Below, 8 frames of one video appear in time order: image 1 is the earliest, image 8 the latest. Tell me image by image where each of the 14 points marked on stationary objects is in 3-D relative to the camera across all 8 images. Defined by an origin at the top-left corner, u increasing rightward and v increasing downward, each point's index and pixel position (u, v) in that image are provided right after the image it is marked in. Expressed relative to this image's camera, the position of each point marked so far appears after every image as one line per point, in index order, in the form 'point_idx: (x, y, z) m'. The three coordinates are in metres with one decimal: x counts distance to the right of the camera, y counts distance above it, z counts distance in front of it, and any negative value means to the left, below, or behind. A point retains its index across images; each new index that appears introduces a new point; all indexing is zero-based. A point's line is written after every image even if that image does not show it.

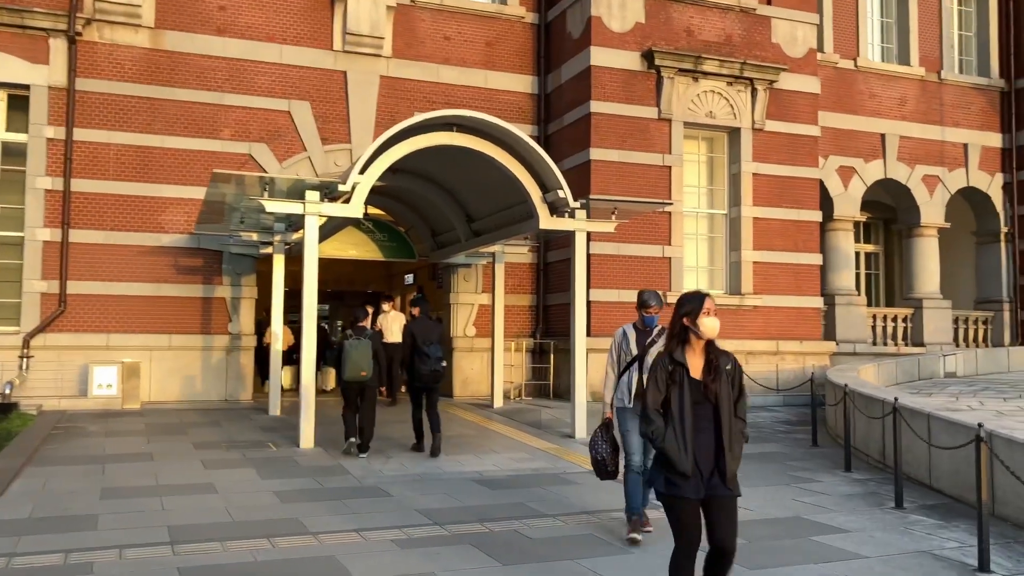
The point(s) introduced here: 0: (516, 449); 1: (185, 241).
0: (0.0, -1.9, +10.2) m
1: (-5.5, +0.8, +14.9) m
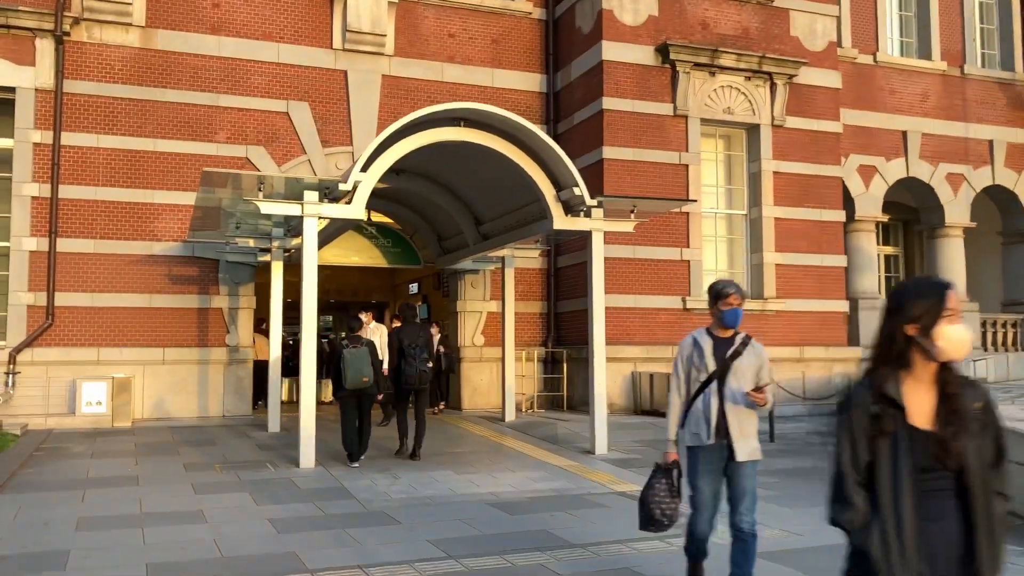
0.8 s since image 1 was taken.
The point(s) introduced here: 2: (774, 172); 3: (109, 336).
0: (+0.2, -1.9, +9.5) m
1: (-5.3, +0.6, +14.2) m
2: (+4.6, +2.0, +15.8) m
3: (-6.2, -0.7, +13.8) m
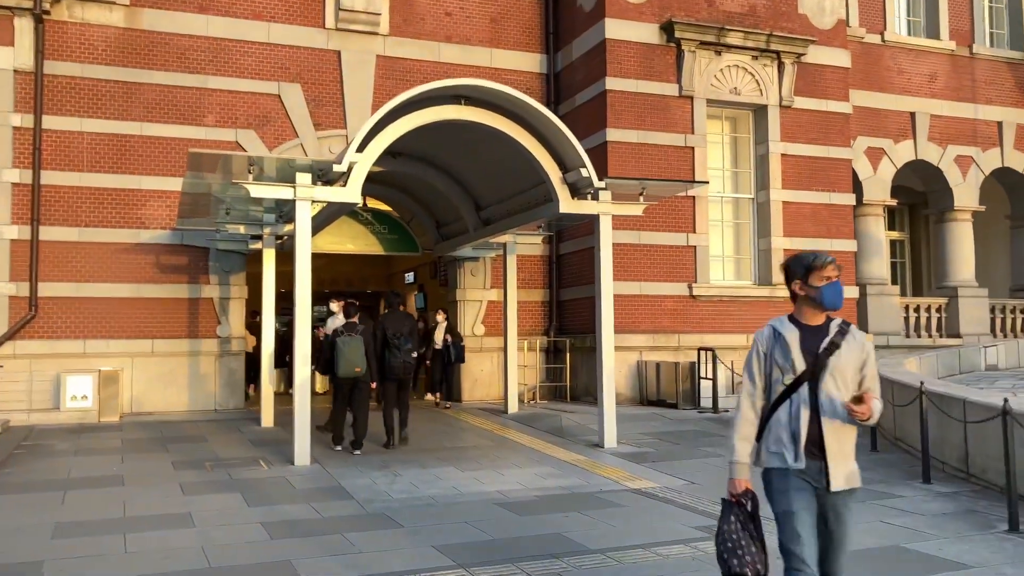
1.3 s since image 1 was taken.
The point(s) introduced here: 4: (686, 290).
0: (+0.3, -1.8, +9.0) m
1: (-5.3, +0.8, +13.7) m
2: (+4.6, +2.3, +15.3) m
3: (-6.2, -0.6, +13.3) m
4: (+2.8, 0.0, +14.4) m
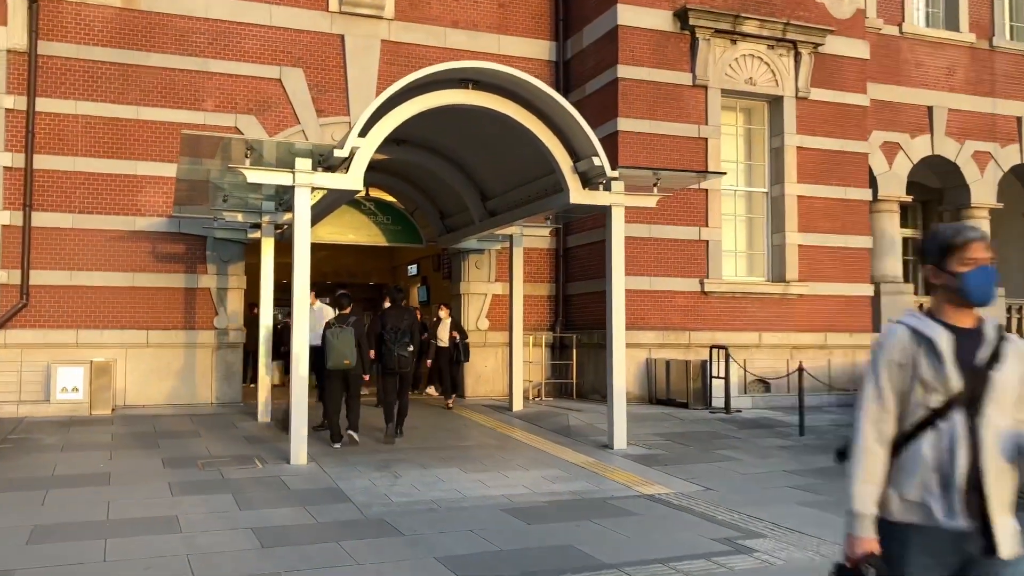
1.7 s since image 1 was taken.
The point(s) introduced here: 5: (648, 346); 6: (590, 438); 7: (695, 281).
0: (+0.3, -1.7, +8.6) m
1: (-5.2, +0.9, +13.3) m
2: (+4.8, +2.3, +14.9) m
3: (-6.1, -0.4, +12.9) m
4: (+2.9, 0.0, +14.0) m
5: (+2.1, -0.9, +13.6) m
6: (+0.9, -1.7, +10.2) m
7: (+2.9, +0.1, +14.0) m
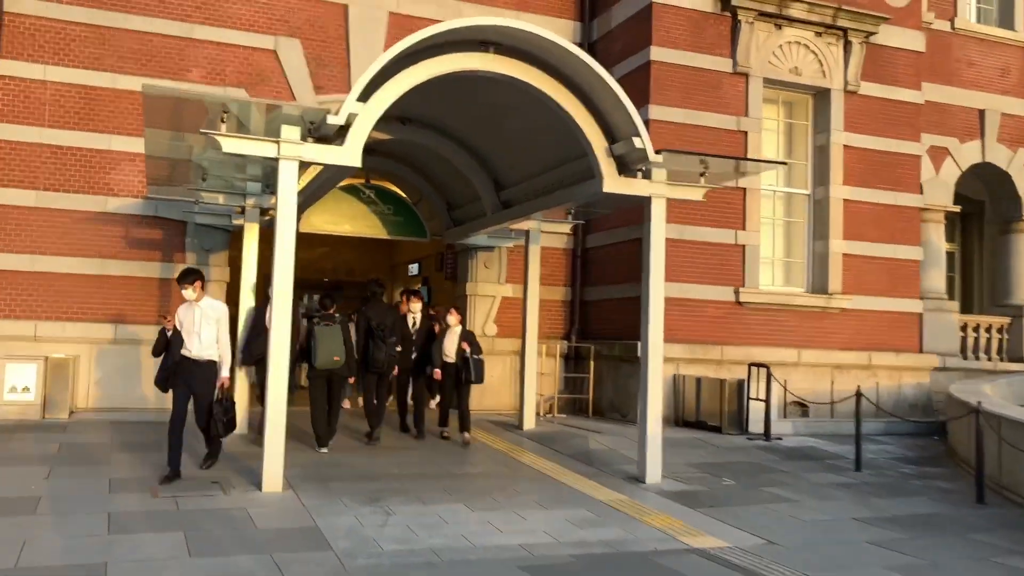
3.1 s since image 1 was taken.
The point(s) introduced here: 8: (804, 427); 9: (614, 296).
0: (+0.5, -1.7, +7.2) m
1: (-5.0, +1.1, +11.9) m
2: (+5.0, +2.1, +13.5) m
3: (-5.9, -0.3, +11.4) m
4: (+3.1, -0.1, +12.6) m
5: (+2.2, -1.0, +12.1) m
6: (+1.0, -1.8, +8.8) m
7: (+3.1, 0.0, +12.6) m
8: (+3.8, -1.8, +11.6) m
9: (+1.5, -0.1, +12.9) m
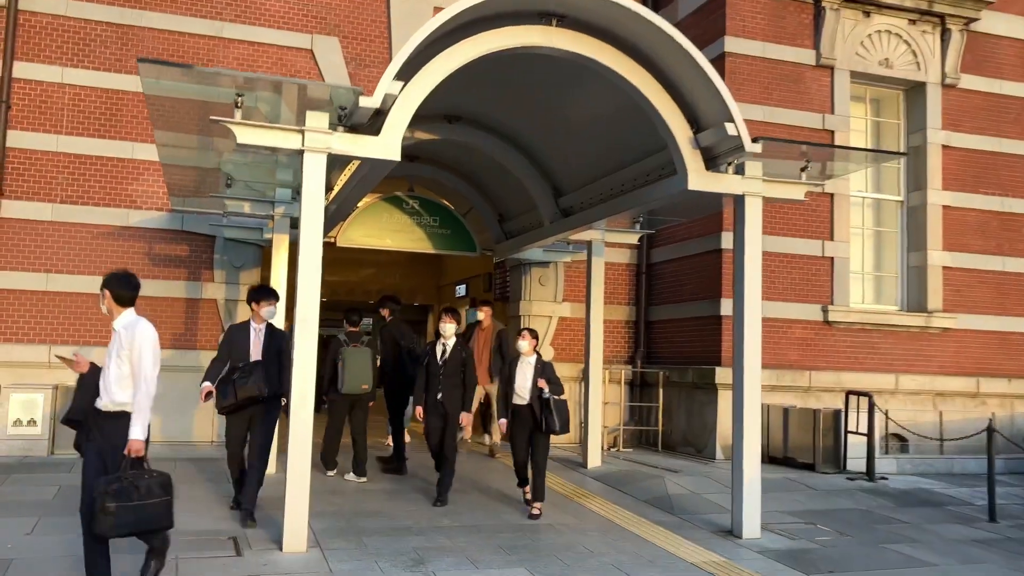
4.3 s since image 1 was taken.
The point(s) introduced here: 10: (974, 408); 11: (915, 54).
0: (+0.9, -1.8, +5.8) m
1: (-4.2, +0.8, +10.9) m
2: (+5.8, +1.9, +12.0) m
3: (-5.2, -0.5, +10.5) m
4: (+3.8, -0.3, +11.1) m
5: (+3.0, -1.2, +10.7) m
6: (+1.6, -1.9, +7.4) m
7: (+3.8, -0.2, +11.1) m
8: (+4.5, -2.0, +10.0) m
9: (+2.2, -0.4, +11.5) m
10: (+6.1, -1.6, +11.8) m
11: (+5.4, +3.1, +11.9) m
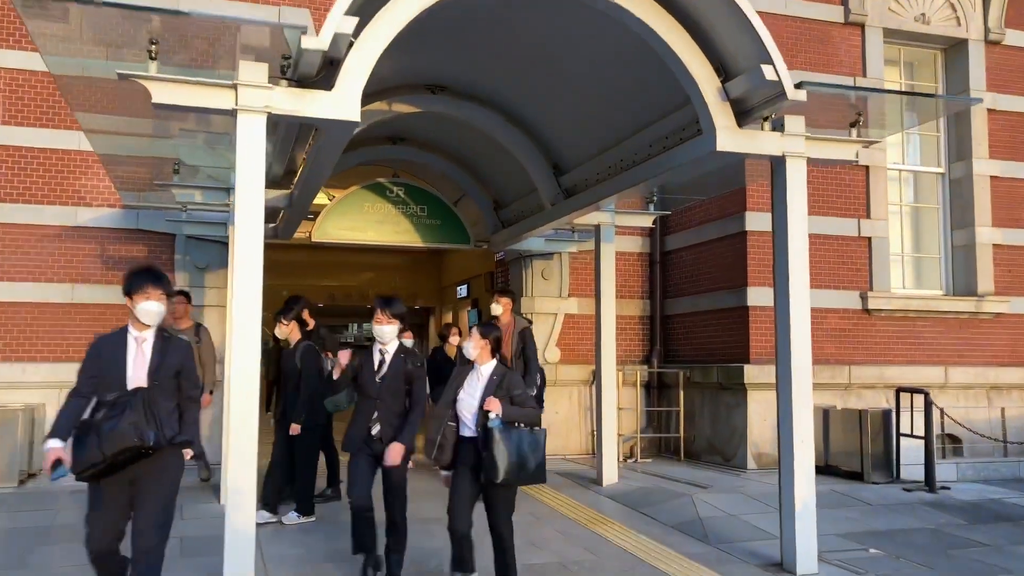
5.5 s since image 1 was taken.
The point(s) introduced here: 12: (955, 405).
0: (+1.0, -1.7, +4.6) m
1: (-4.3, +0.8, +9.7) m
2: (+5.7, +2.1, +10.7) m
3: (-5.2, -0.6, +9.3) m
4: (+3.8, -0.1, +9.9) m
5: (+3.0, -1.1, +9.5) m
6: (+1.6, -1.8, +6.1) m
7: (+3.8, -0.1, +9.9) m
8: (+4.5, -1.8, +8.8) m
9: (+2.2, -0.2, +10.2) m
10: (+6.1, -1.3, +10.6) m
11: (+5.3, +3.4, +10.7) m
12: (+5.0, -1.3, +10.2) m
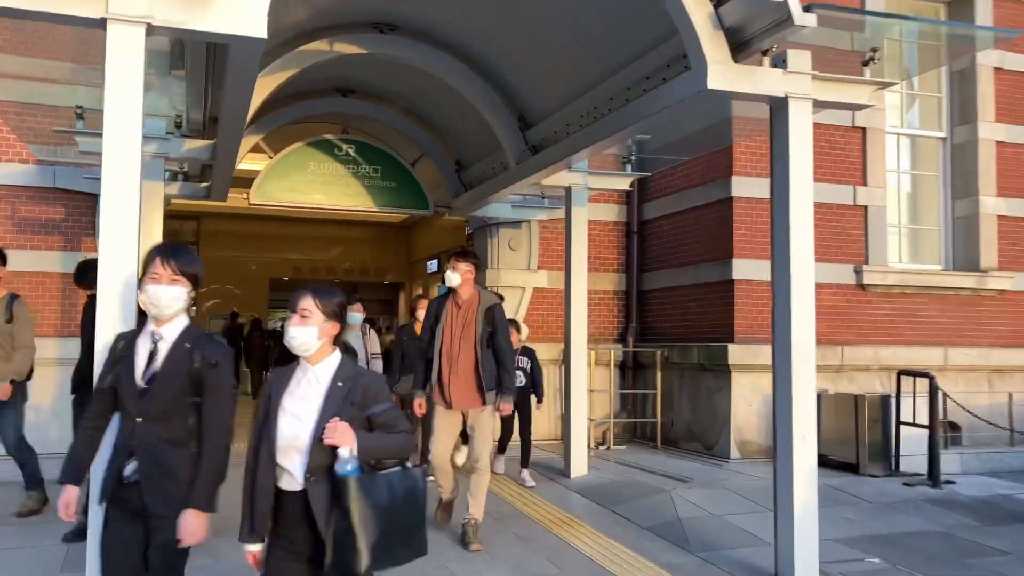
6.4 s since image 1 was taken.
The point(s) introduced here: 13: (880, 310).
0: (+0.7, -1.6, +3.7) m
1: (-4.6, +1.1, +8.6) m
2: (+5.4, +2.4, +9.9) m
3: (-5.6, -0.3, +8.2) m
4: (+3.5, +0.1, +9.0) m
5: (+2.6, -0.8, +8.6) m
6: (+1.3, -1.6, +5.3) m
7: (+3.4, +0.2, +9.0) m
8: (+4.2, -1.5, +8.0) m
9: (+1.8, +0.1, +9.4) m
10: (+5.7, -1.1, +9.8) m
11: (+4.9, +3.6, +9.8) m
12: (+4.6, -1.1, +9.4) m
13: (+3.8, -0.2, +9.2) m
